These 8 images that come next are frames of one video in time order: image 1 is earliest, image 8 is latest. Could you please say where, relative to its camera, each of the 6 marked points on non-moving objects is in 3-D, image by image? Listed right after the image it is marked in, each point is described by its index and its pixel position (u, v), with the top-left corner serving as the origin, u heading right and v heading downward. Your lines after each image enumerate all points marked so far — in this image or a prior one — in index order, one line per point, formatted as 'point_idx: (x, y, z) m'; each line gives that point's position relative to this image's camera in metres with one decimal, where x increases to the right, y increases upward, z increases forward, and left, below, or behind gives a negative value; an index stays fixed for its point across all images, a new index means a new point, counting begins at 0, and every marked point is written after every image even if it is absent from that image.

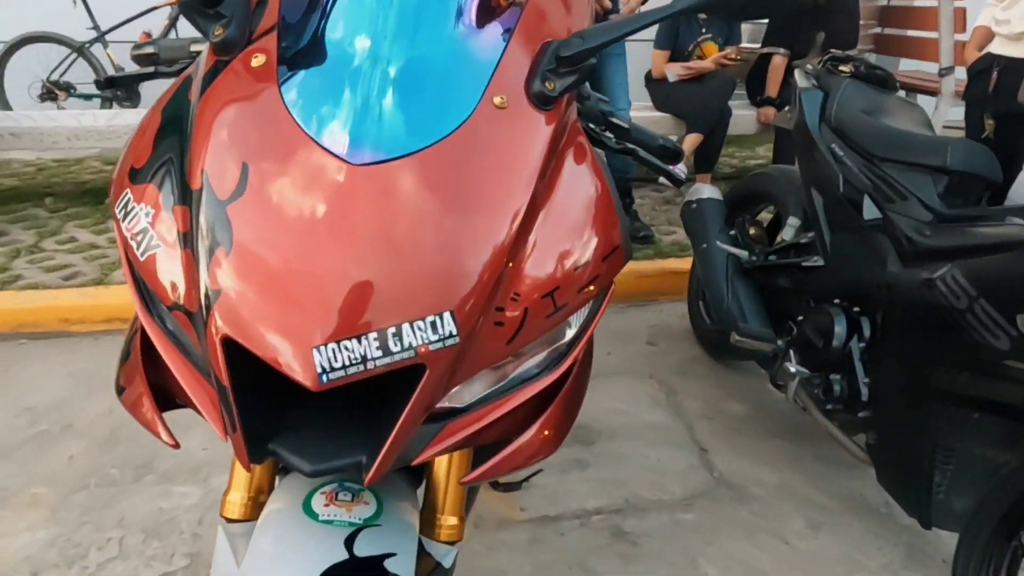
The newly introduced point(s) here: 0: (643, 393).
0: (+0.5, -0.4, +2.4) m
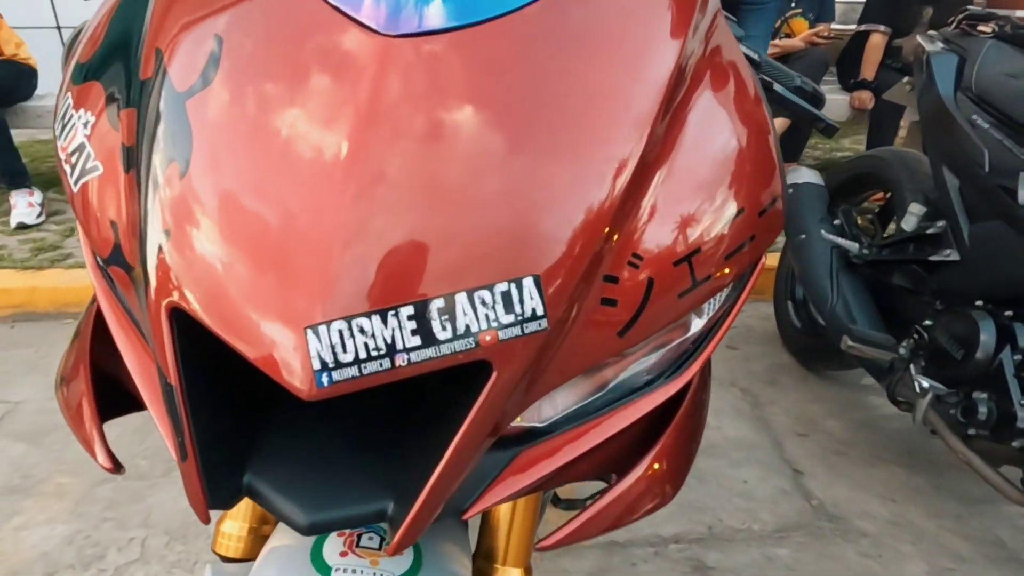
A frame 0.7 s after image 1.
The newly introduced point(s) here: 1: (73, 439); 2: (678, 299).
0: (+0.7, -0.4, +2.1) m
1: (-1.3, -0.4, +2.0) m
2: (+0.1, 0.0, +0.5) m
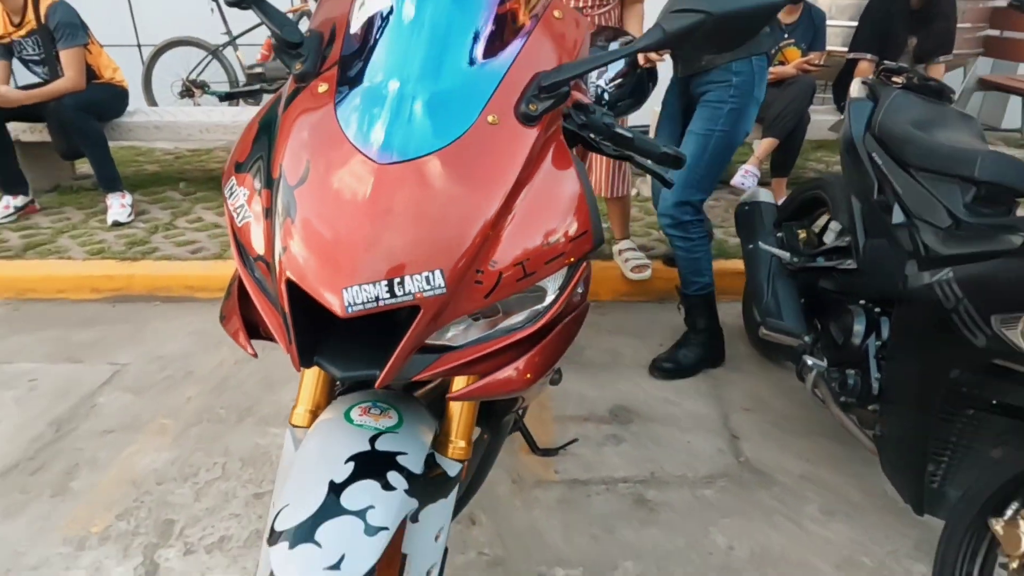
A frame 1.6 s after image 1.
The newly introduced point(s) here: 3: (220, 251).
0: (+0.7, -0.4, +2.6) m
1: (-1.3, -0.4, +2.5) m
2: (0.0, 0.0, +1.0) m
3: (-1.5, +0.2, +3.5) m
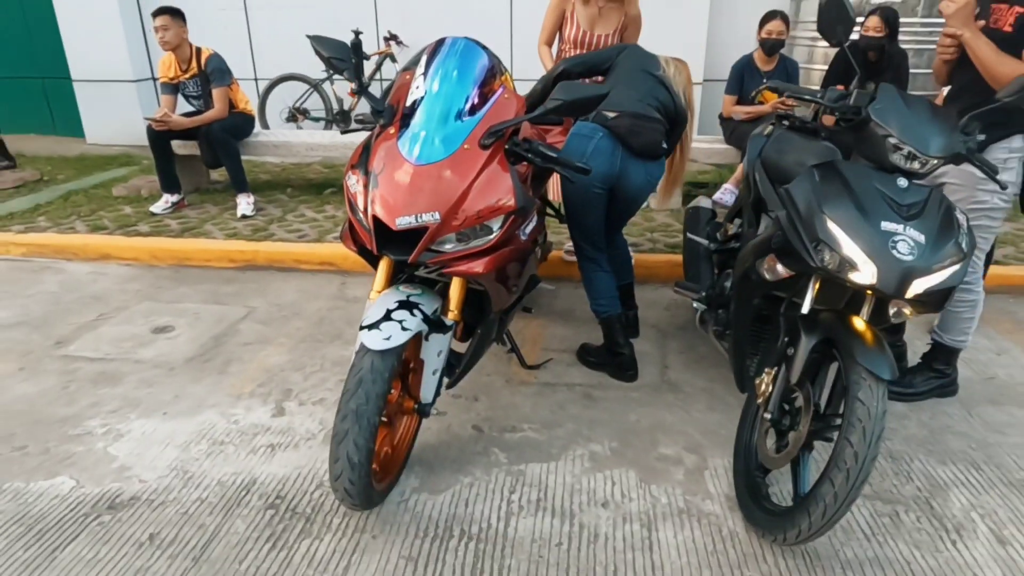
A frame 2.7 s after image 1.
0: (+0.7, -0.3, +3.6) m
1: (-1.3, -0.2, +3.7) m
2: (-0.1, +0.2, +2.0) m
3: (-1.4, +0.4, +4.8) m
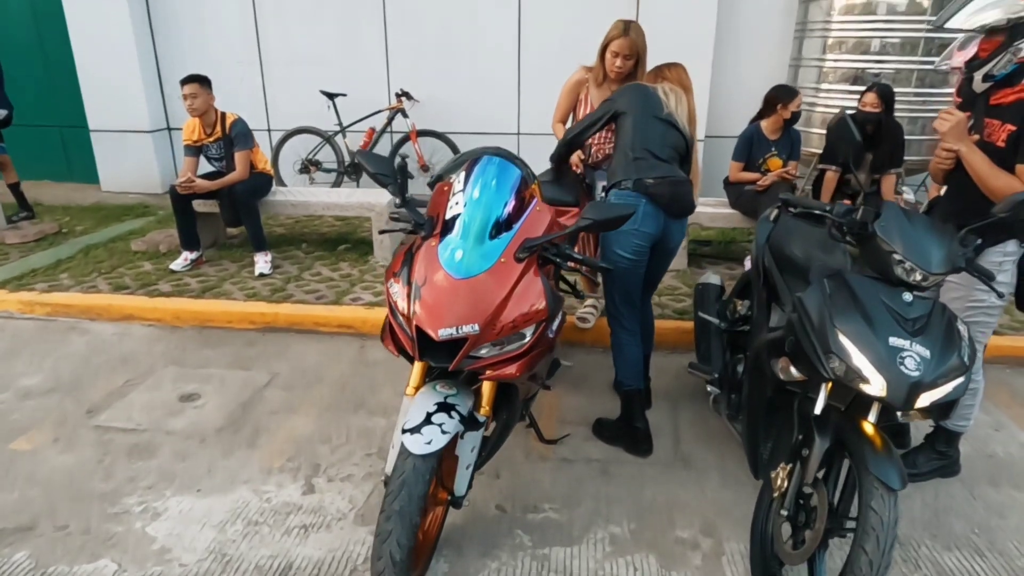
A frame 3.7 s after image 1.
0: (+0.8, -0.7, +3.7) m
1: (-1.2, -0.6, +3.9) m
2: (0.0, -0.1, +2.2) m
3: (-1.3, -0.1, +4.9) m
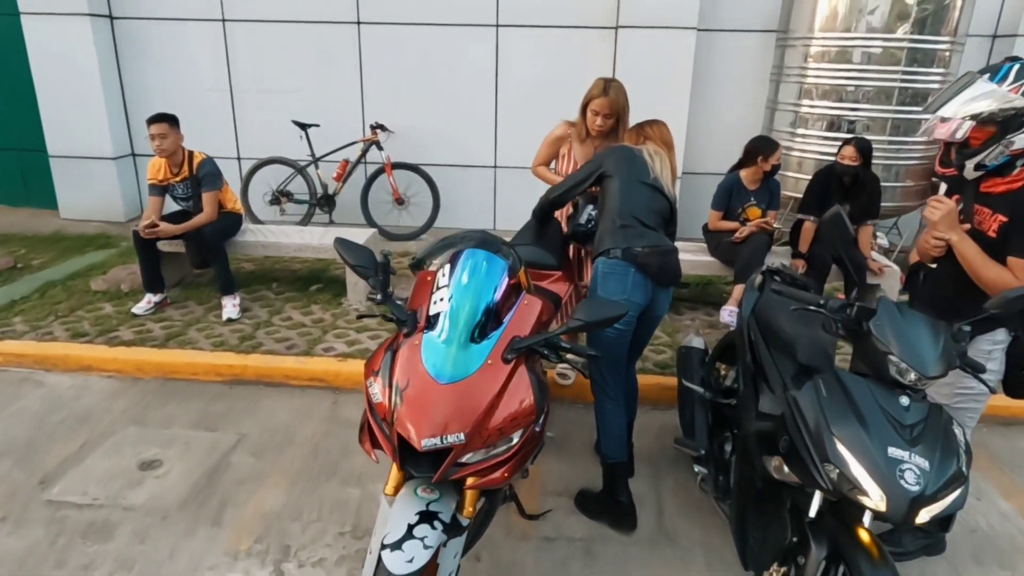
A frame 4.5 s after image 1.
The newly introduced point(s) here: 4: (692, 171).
0: (+0.7, -1.0, +3.6) m
1: (-1.3, -0.9, +3.7) m
2: (0.0, -0.5, +2.1) m
3: (-1.5, -0.4, +4.8) m
4: (+2.0, +1.3, +7.4) m
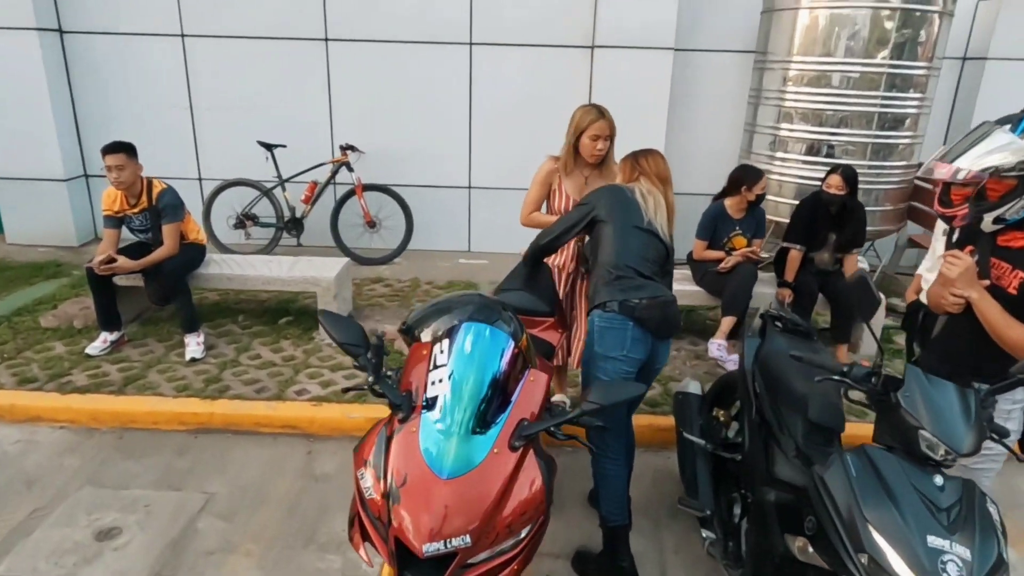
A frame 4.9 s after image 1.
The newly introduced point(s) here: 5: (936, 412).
0: (+0.6, -1.2, +3.4) m
1: (-1.3, -1.2, +3.4) m
2: (0.0, -0.7, +1.9) m
3: (-1.6, -0.7, +4.5) m
4: (+1.7, +1.1, +7.3) m
5: (+1.3, -0.4, +2.0) m
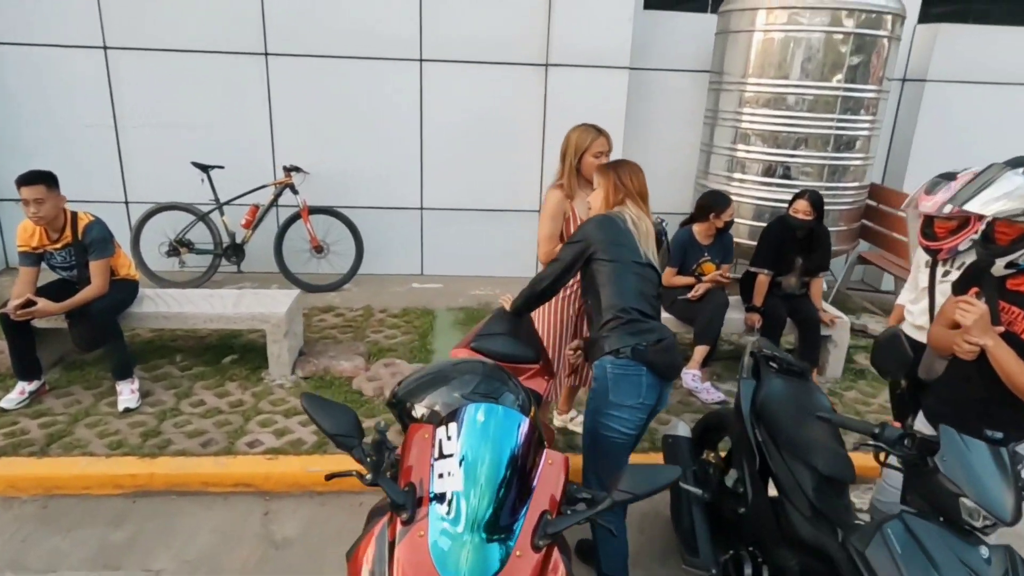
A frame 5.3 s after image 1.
0: (+0.6, -1.4, +3.2) m
1: (-1.4, -1.4, +3.0) m
2: (+0.1, -0.9, +1.6) m
3: (-1.7, -0.9, +4.1) m
4: (+1.2, +0.8, +7.2) m
5: (+1.3, -0.5, +1.9) m
